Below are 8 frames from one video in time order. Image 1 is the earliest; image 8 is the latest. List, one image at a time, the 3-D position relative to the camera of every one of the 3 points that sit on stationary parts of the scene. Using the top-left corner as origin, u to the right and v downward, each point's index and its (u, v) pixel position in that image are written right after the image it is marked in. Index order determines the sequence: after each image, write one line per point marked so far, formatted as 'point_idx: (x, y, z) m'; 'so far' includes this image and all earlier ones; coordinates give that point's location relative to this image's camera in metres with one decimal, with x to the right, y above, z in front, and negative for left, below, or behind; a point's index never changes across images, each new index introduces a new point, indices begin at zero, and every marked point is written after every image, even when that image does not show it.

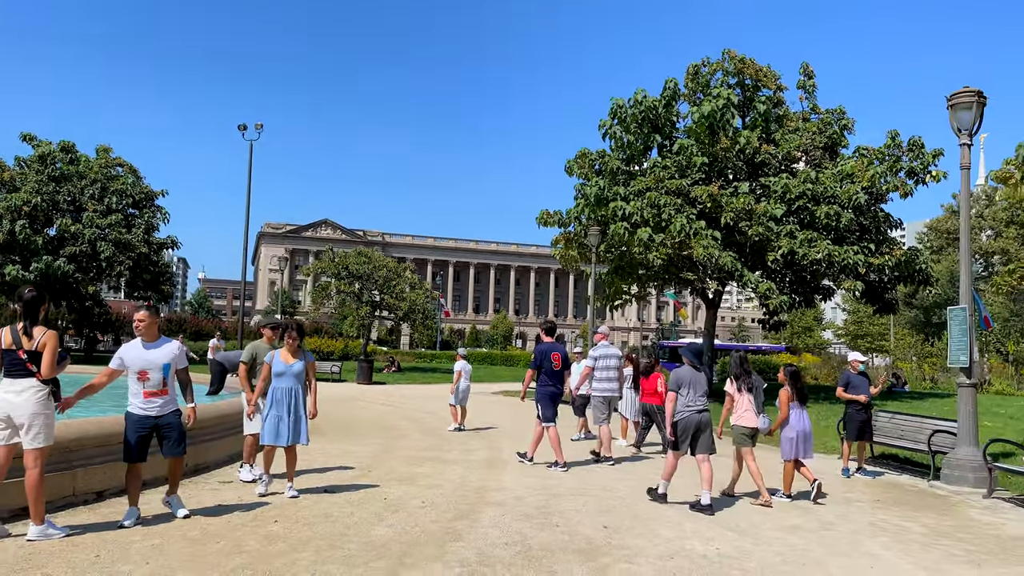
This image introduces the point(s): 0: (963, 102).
0: (+5.6, +2.3, +10.1) m
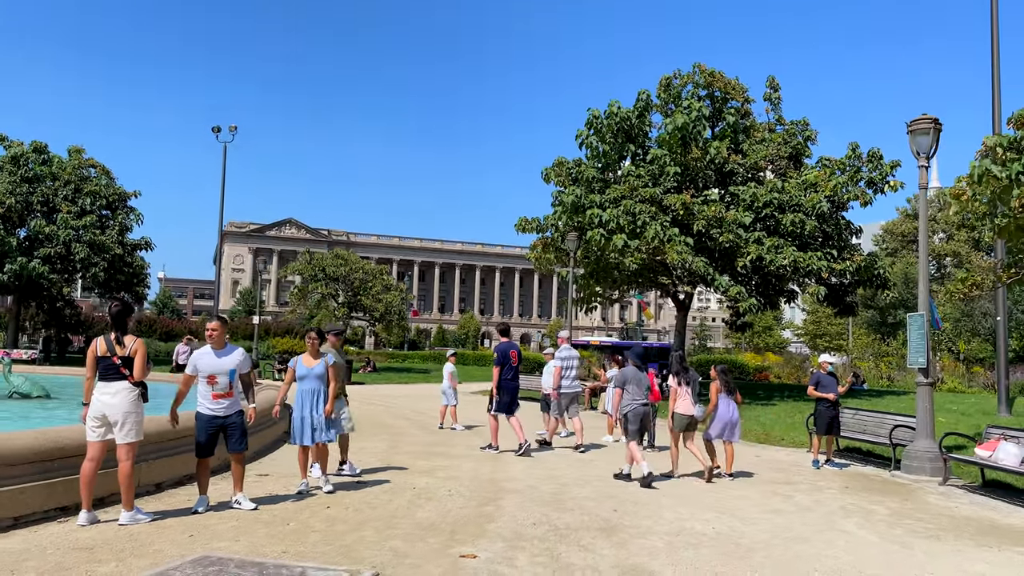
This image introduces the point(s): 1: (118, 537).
0: (+5.6, +2.2, +11.2) m
1: (-2.6, -1.7, +5.4) m
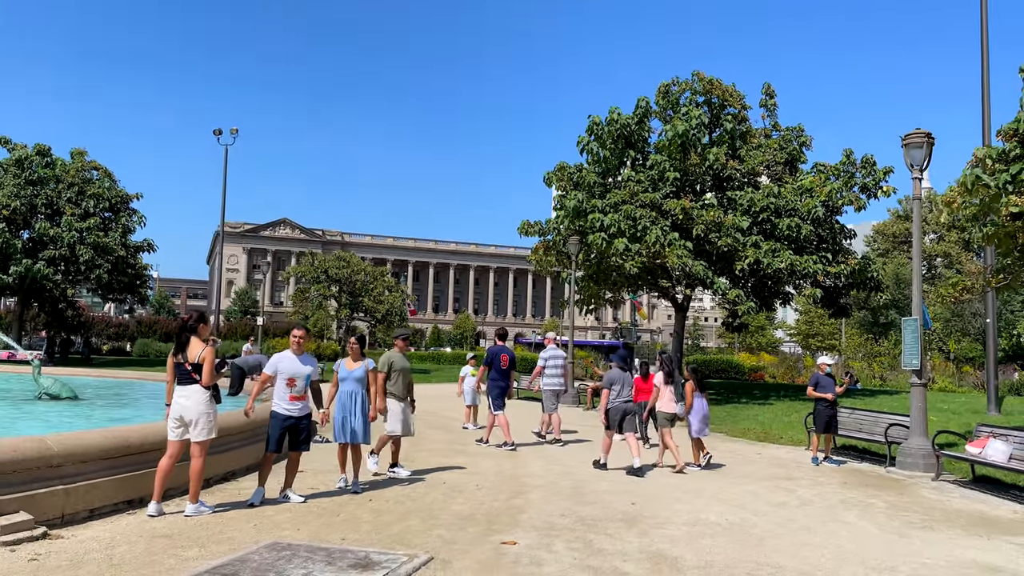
0: (+5.8, +2.1, +11.8) m
1: (-2.3, -1.7, +5.9) m
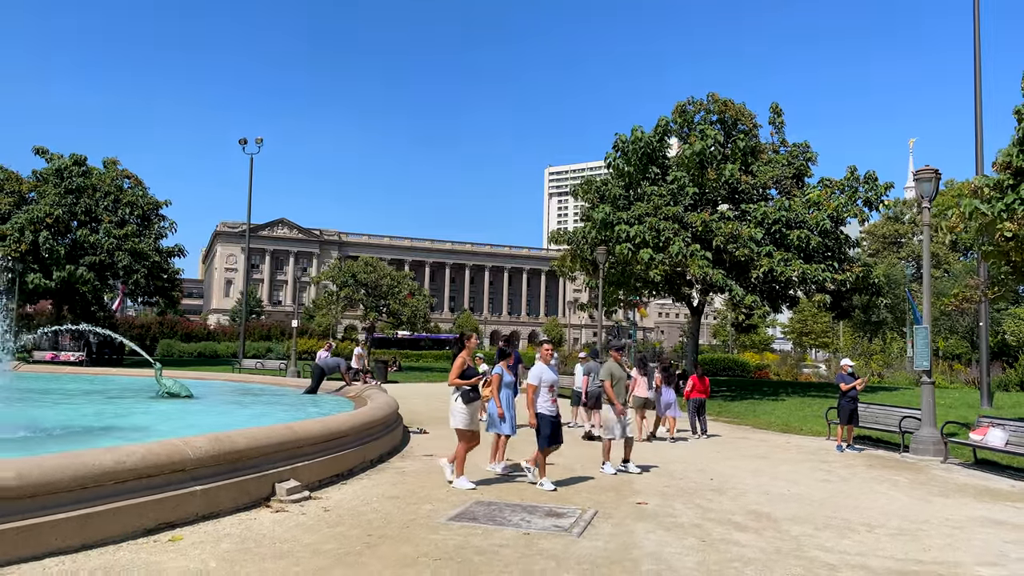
0: (+7.0, +1.9, +13.9) m
1: (-1.0, -2.0, +7.9) m
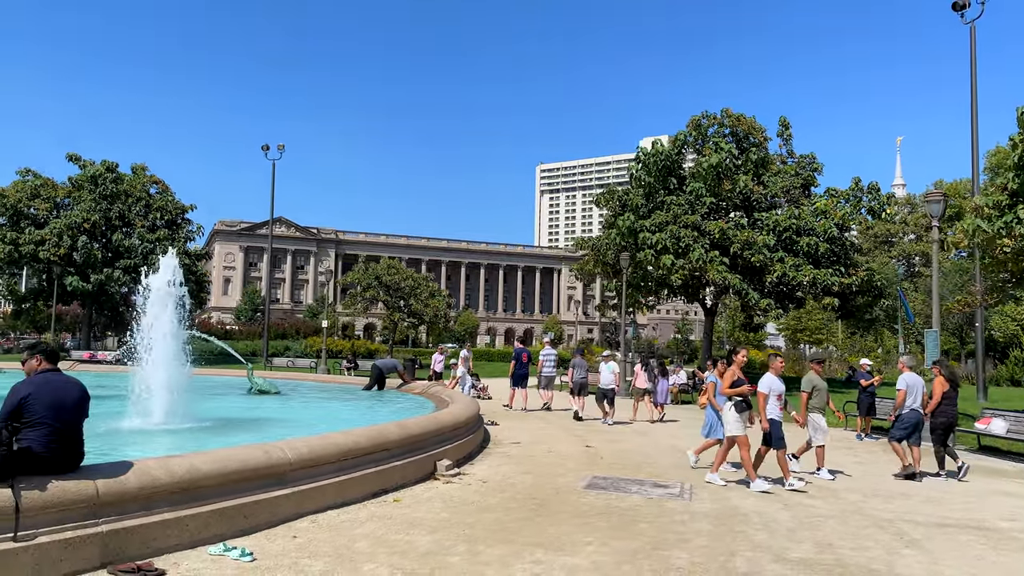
0: (+8.2, +1.7, +15.8) m
1: (+0.2, -2.2, +9.7) m
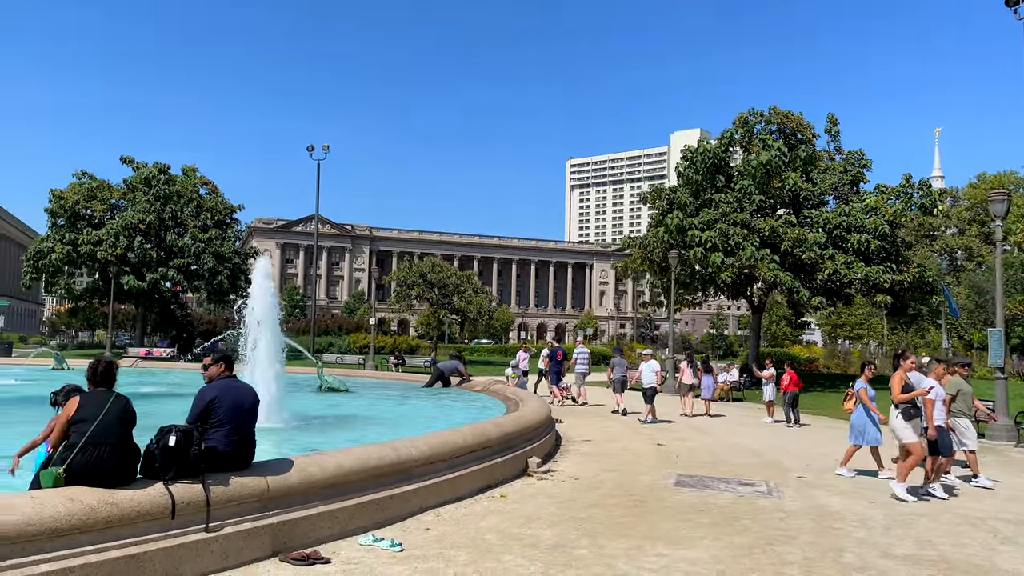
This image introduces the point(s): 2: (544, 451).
0: (+9.4, +1.8, +15.9) m
1: (+1.3, -2.2, +10.1) m
2: (+0.5, -2.2, +11.2) m
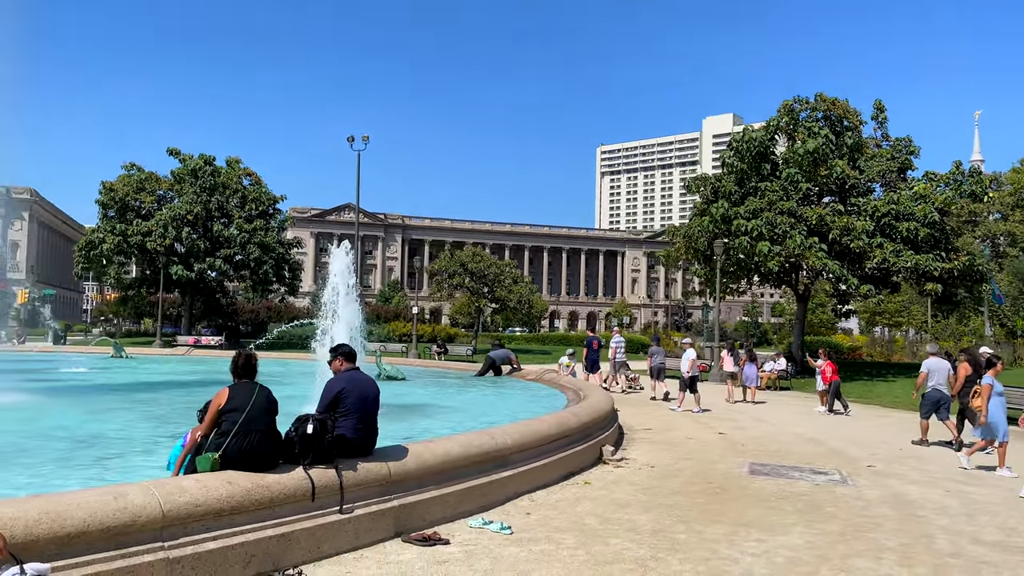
0: (+10.5, +2.0, +15.7) m
1: (+2.2, -2.1, +10.3) m
2: (+1.4, -2.1, +11.5) m
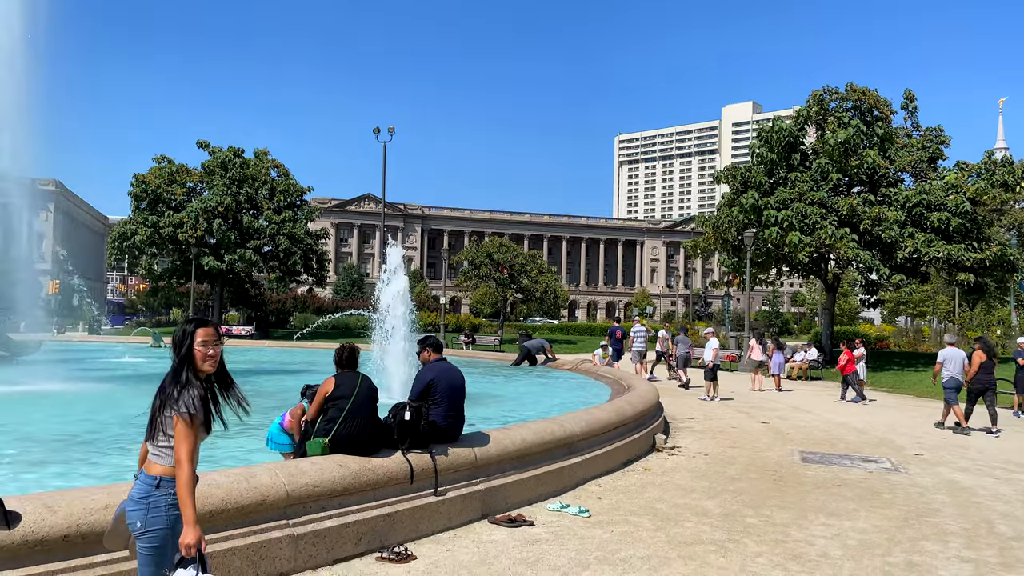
0: (+11.3, +2.1, +15.8) m
1: (+2.9, -2.0, +10.6) m
2: (+2.1, -2.0, +11.8) m
